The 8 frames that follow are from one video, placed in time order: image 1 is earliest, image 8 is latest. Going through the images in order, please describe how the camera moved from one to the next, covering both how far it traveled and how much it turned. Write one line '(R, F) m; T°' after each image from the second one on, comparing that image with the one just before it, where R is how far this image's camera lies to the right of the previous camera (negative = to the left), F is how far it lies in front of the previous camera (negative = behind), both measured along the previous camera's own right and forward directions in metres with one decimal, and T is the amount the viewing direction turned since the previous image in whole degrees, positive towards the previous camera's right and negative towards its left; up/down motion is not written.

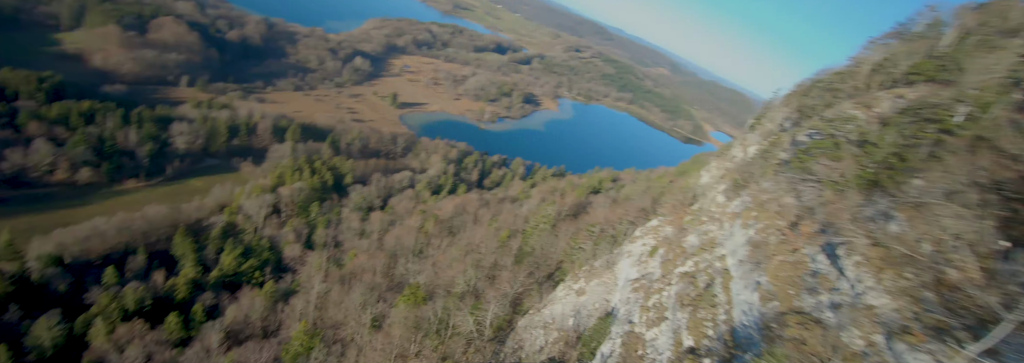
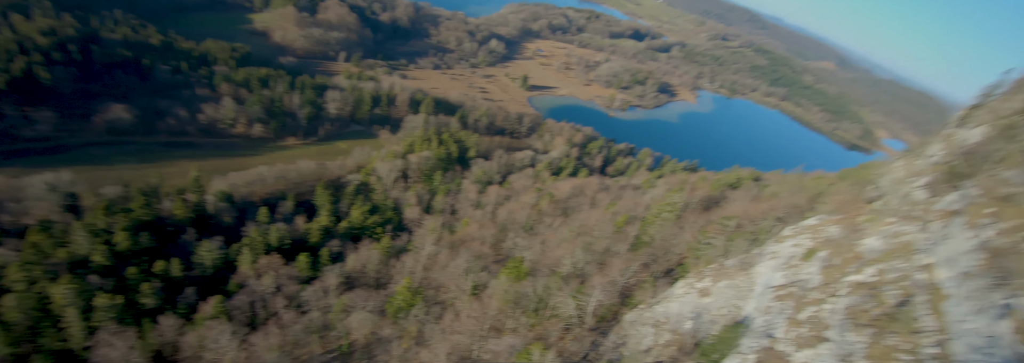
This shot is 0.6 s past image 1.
(+0.3, +2.6) m; -15°
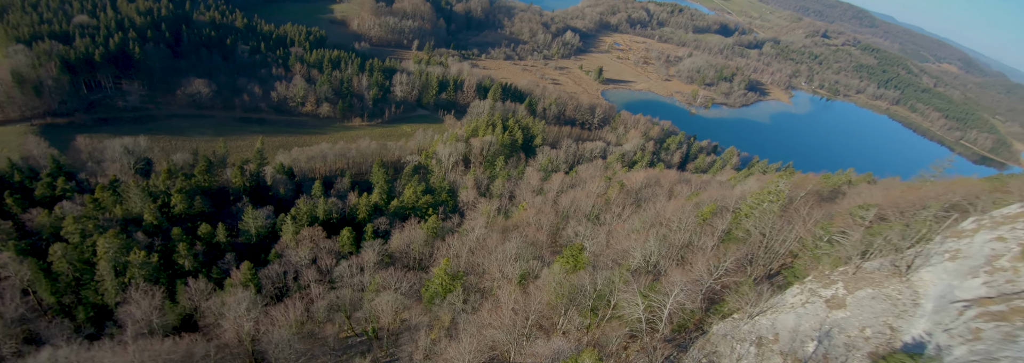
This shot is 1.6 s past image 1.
(+0.6, +5.0) m; -9°
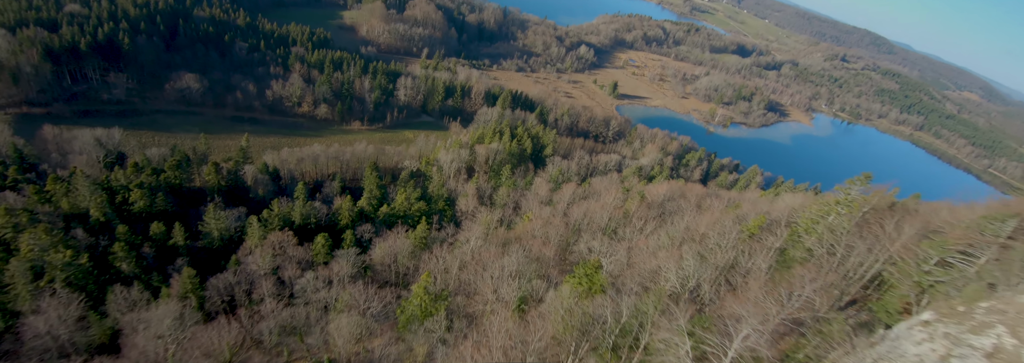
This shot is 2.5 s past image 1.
(+0.5, +5.4) m; -1°
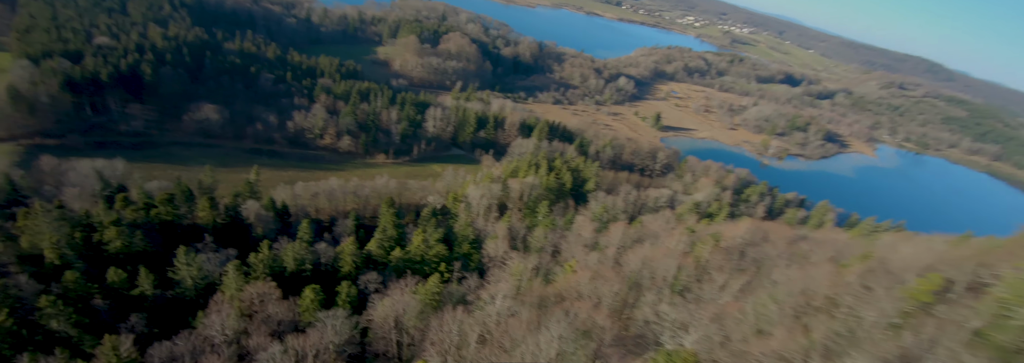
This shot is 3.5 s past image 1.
(-0.1, +7.1) m; -5°
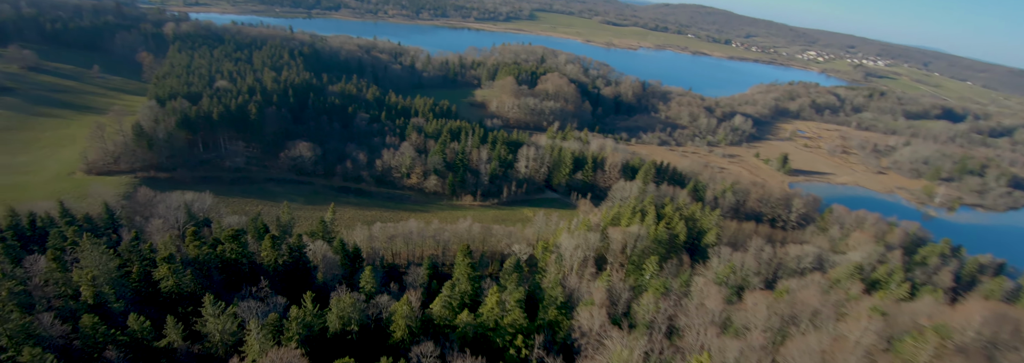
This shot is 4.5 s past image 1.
(-0.1, +7.2) m; -12°
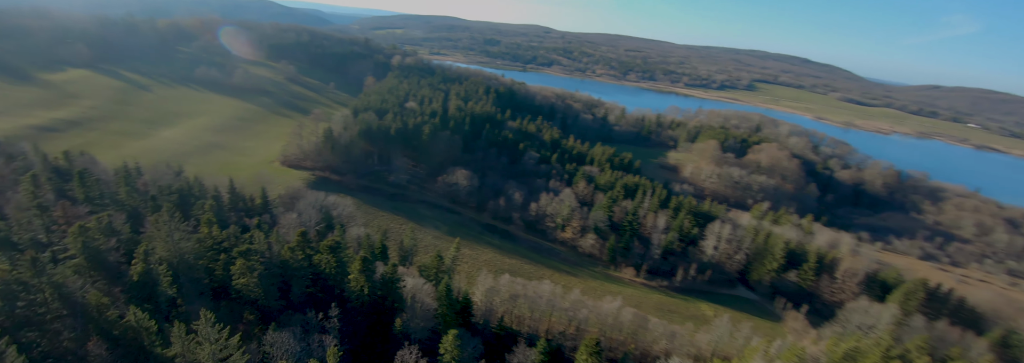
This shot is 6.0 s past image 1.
(+0.6, +10.0) m; -24°
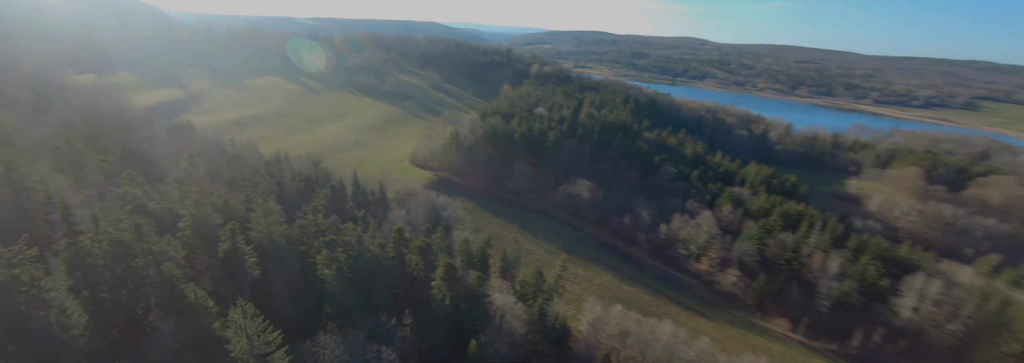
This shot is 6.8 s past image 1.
(+1.2, +4.3) m; -17°
